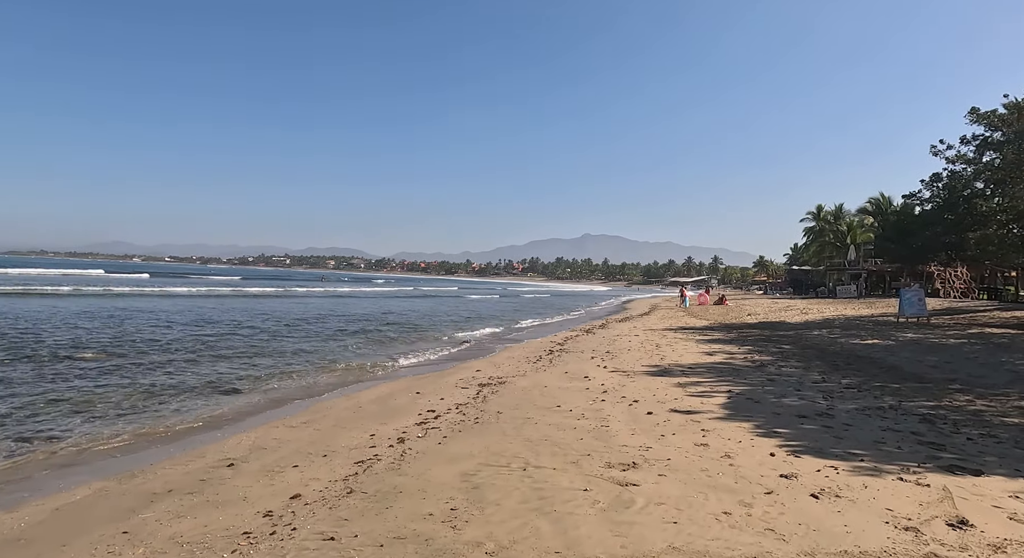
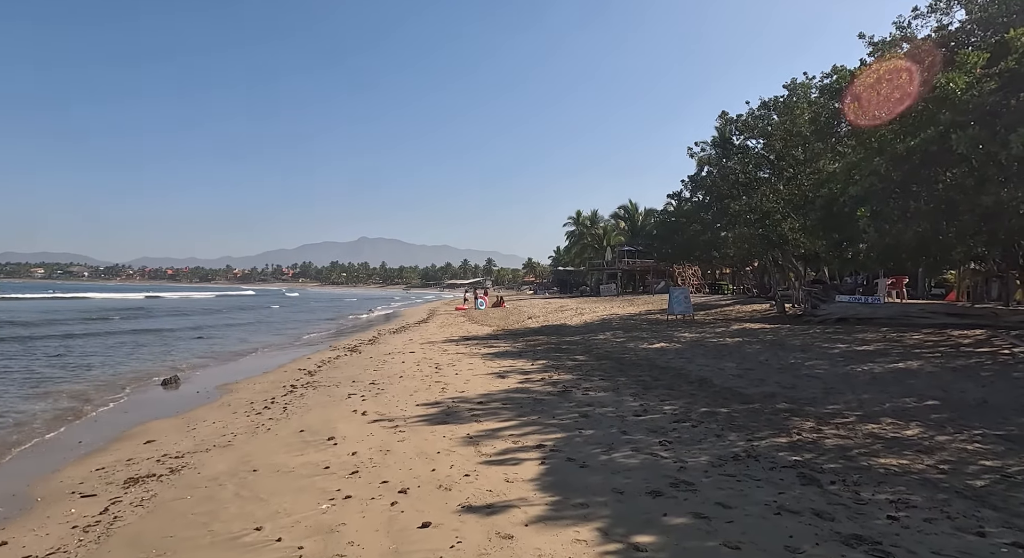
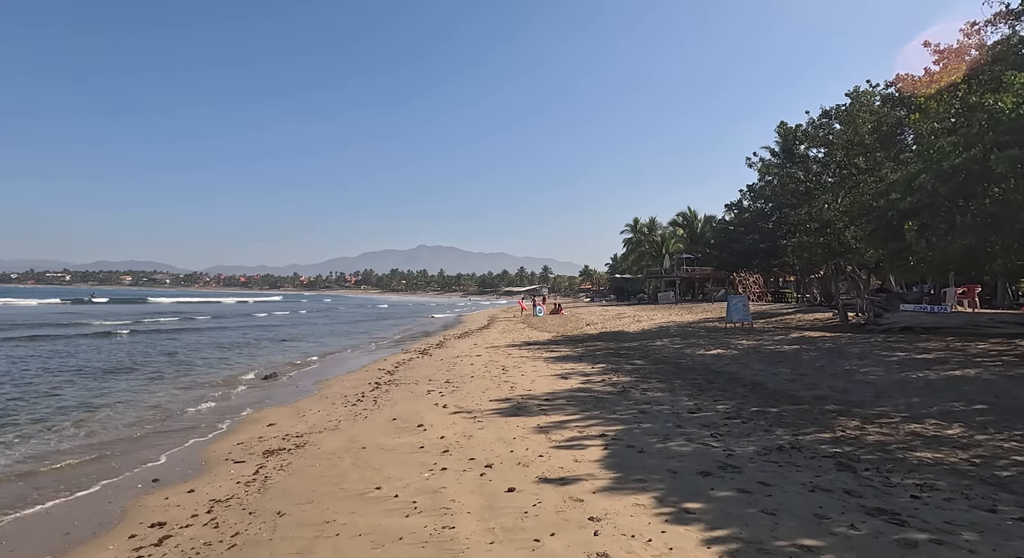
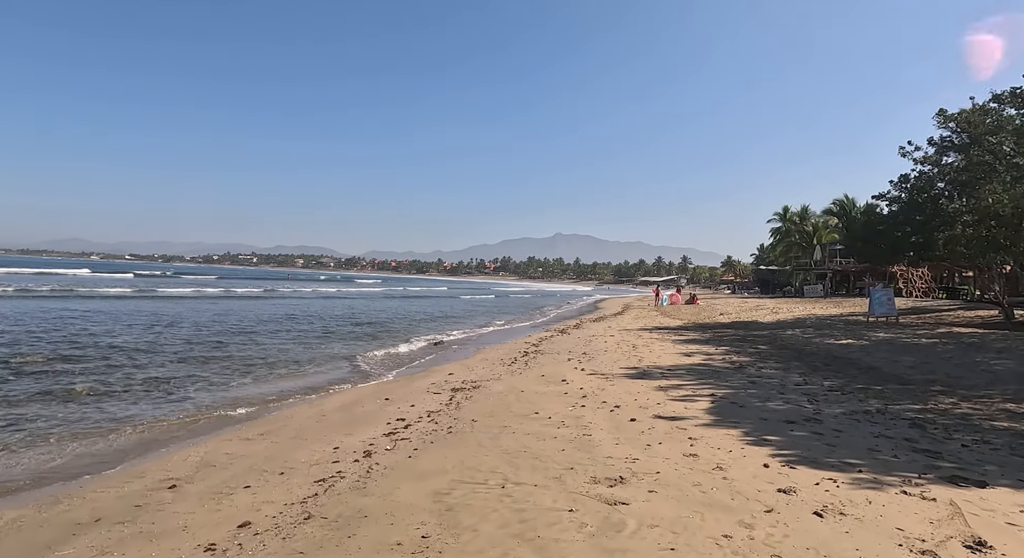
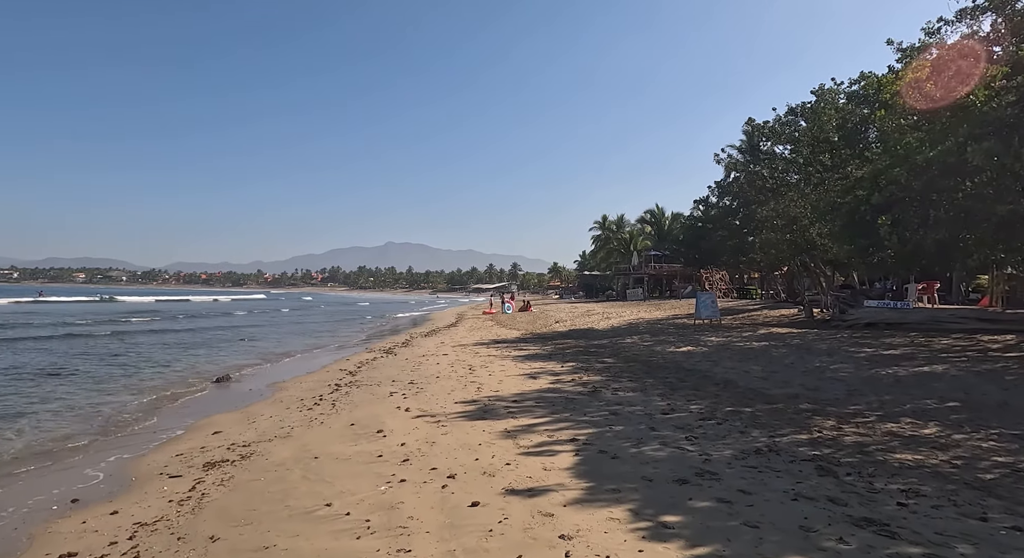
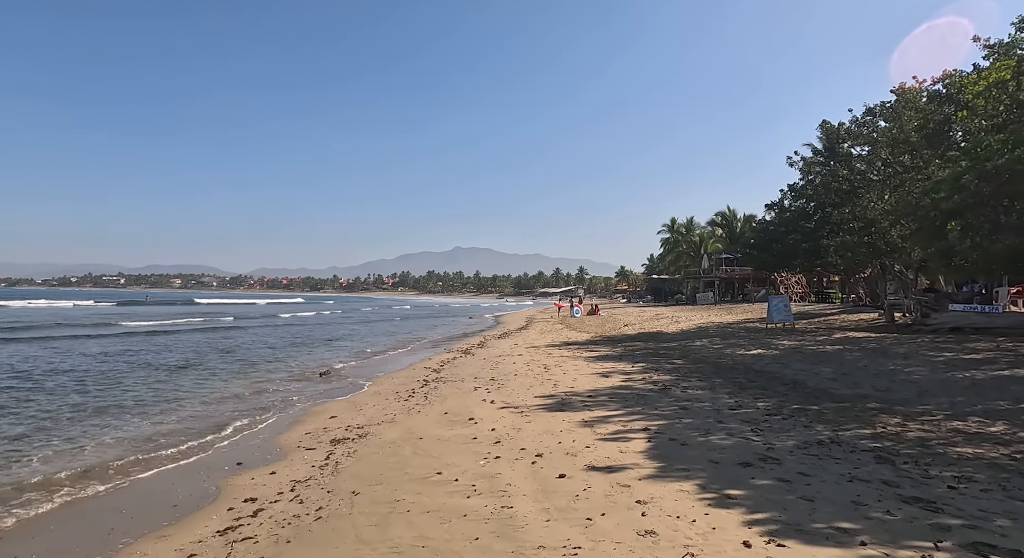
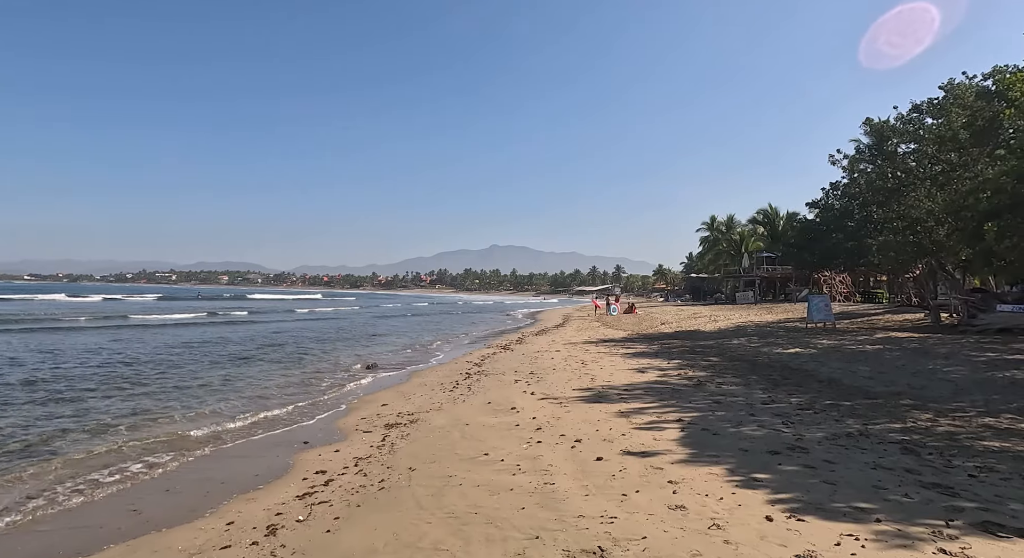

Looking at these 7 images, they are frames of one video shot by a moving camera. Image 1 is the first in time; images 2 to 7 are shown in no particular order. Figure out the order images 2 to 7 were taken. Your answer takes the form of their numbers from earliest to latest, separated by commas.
4, 7, 6, 3, 5, 2
